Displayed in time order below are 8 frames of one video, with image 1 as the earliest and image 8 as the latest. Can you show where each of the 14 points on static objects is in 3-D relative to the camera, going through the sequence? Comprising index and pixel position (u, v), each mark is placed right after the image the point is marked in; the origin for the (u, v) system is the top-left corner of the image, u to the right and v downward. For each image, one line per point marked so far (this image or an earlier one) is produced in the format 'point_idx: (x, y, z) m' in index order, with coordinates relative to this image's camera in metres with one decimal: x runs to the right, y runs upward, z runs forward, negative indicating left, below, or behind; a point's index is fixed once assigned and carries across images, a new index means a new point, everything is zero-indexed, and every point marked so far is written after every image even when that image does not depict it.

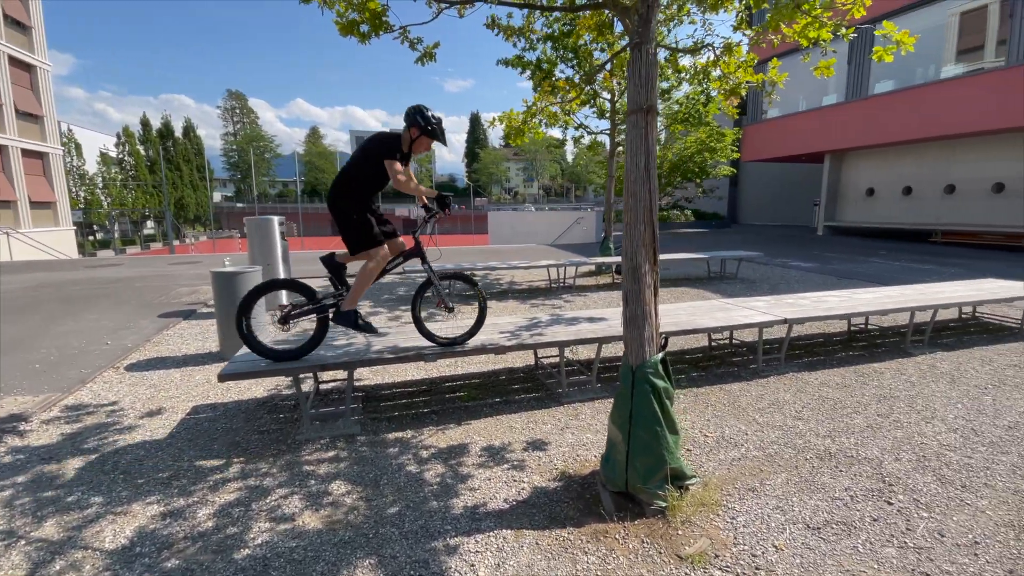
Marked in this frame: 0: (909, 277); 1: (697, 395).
0: (+7.6, +0.2, +9.1) m
1: (+1.4, -0.8, +3.5) m
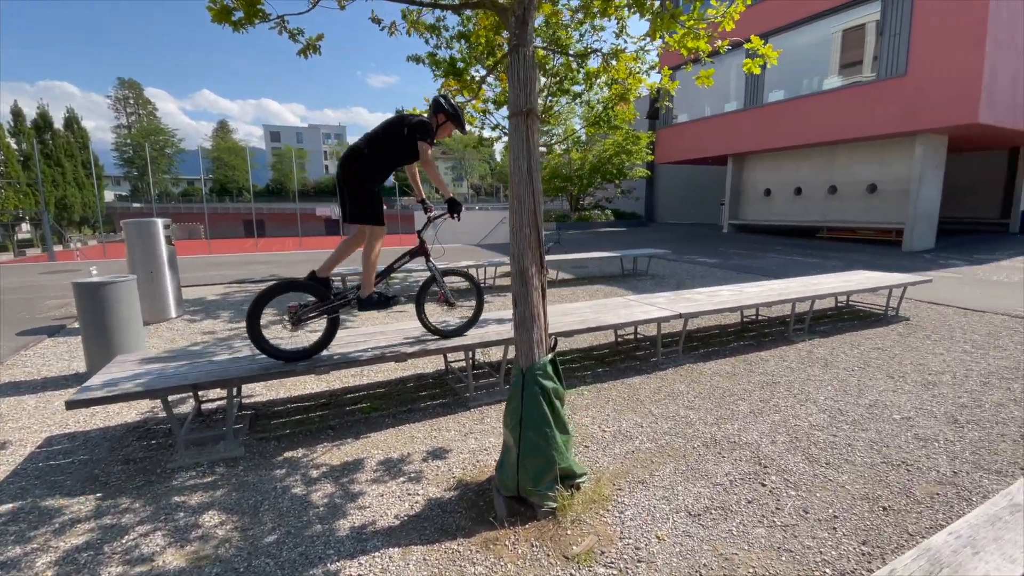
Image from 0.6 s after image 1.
0: (+6.0, +0.4, +10.1) m
1: (+0.7, -0.8, +3.6) m
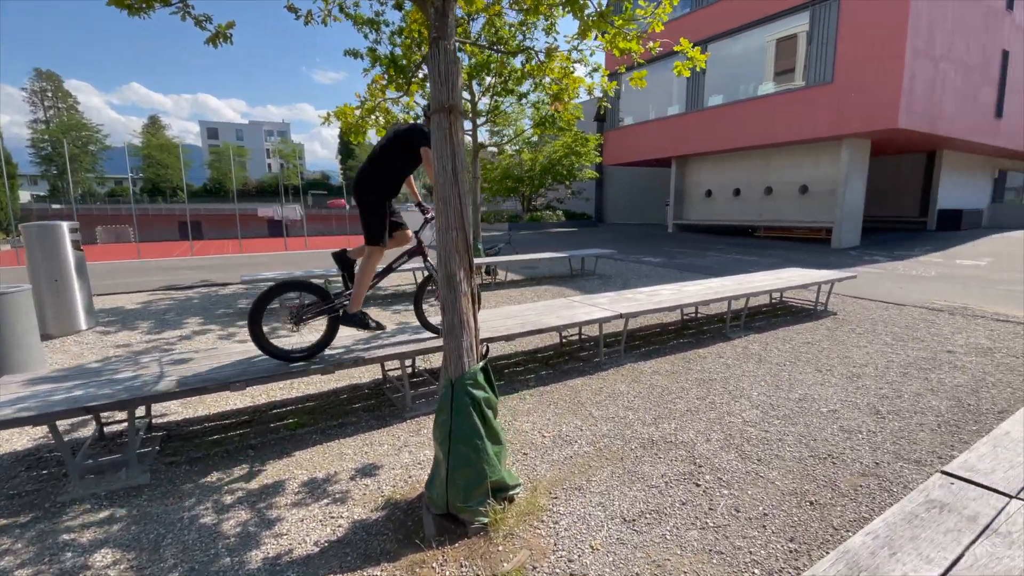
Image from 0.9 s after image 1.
0: (+4.9, +0.4, +10.5) m
1: (+0.2, -0.8, +3.6) m
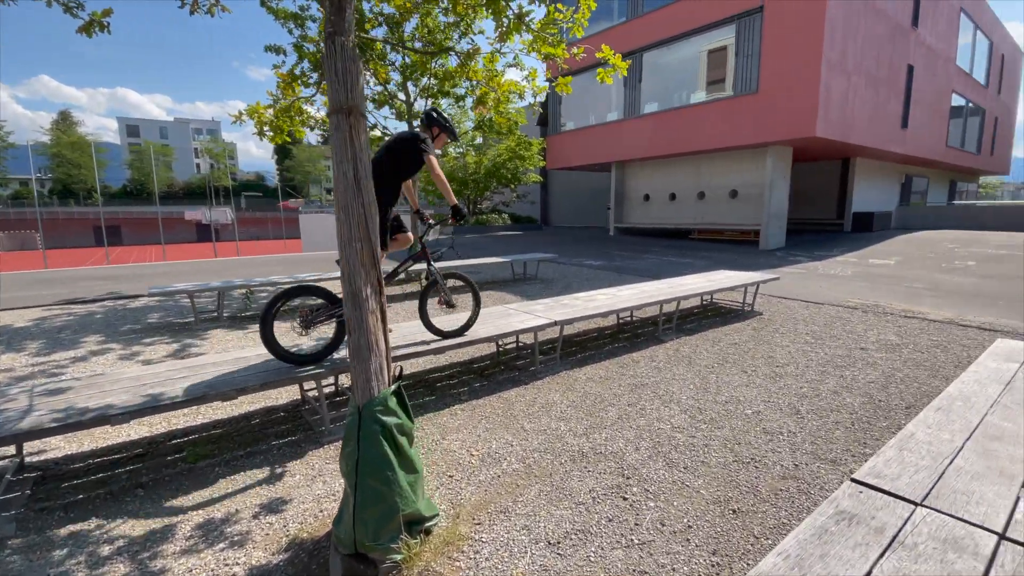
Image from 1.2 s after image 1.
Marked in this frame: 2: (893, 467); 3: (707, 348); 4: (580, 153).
0: (+3.6, +0.4, +10.8) m
1: (-0.3, -0.9, +3.5) m
2: (+1.5, -0.7, +1.9) m
3: (+1.9, -0.6, +4.8) m
4: (+2.7, +5.3, +19.0) m
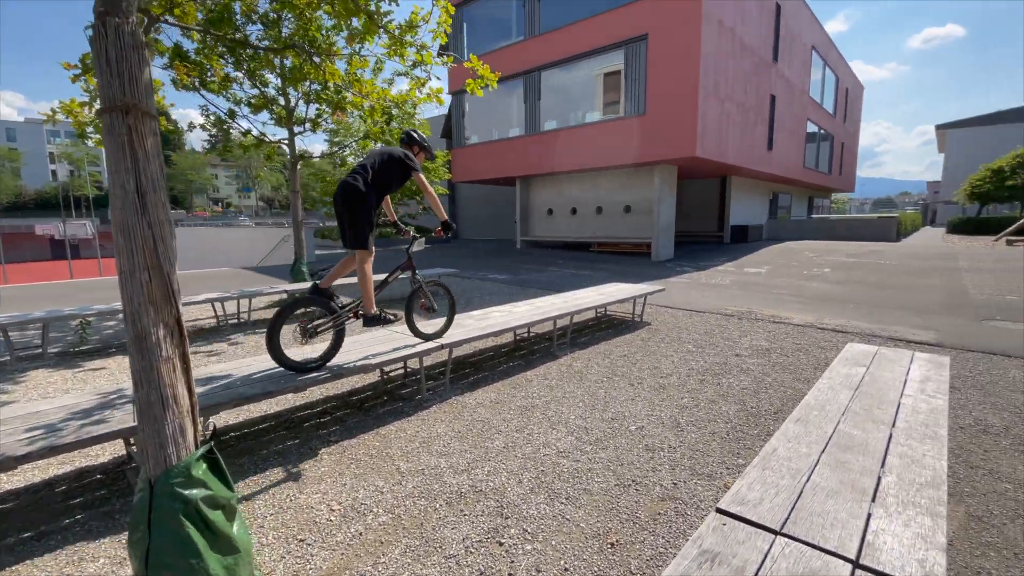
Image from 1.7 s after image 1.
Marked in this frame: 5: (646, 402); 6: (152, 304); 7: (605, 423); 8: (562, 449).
0: (+1.4, +0.1, +11.0) m
1: (-1.1, -1.0, +3.1) m
2: (+0.9, -0.8, +1.8) m
3: (+0.9, -0.7, +4.8) m
4: (-1.1, +4.8, +19.1) m
5: (+1.1, -0.9, +3.8) m
6: (-1.1, -0.1, +1.6) m
7: (+0.7, -1.0, +3.5) m
8: (+0.3, -1.0, +3.1) m
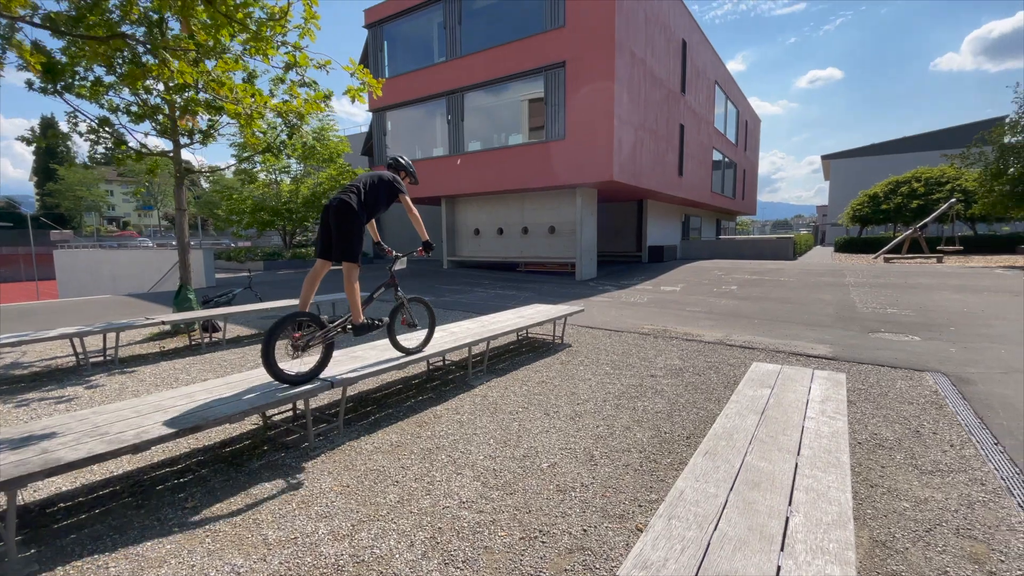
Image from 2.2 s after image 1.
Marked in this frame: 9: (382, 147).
0: (-0.3, -0.4, +10.8) m
1: (-1.6, -1.2, +2.6) m
2: (+0.5, -0.9, +1.6) m
3: (0.0, -1.0, +4.6) m
4: (-4.1, +3.9, +18.6) m
5: (+0.4, -1.1, +3.6) m
6: (-1.5, -0.2, +1.1) m
7: (0.0, -1.2, +3.2) m
8: (-0.3, -1.2, +2.7) m
9: (-5.1, +5.5, +18.6) m
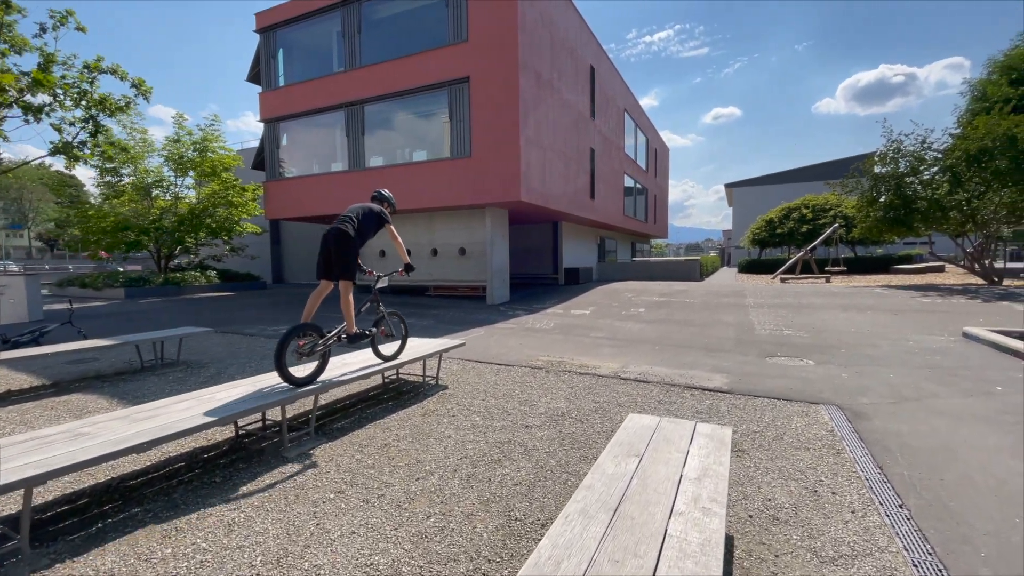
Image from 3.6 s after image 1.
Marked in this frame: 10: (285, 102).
0: (-2.5, -0.9, +9.7) m
1: (-2.6, -1.4, +1.3) m
2: (-0.3, -1.0, +0.7) m
3: (-1.2, -1.3, +3.5) m
4: (-7.4, +2.9, +17.0) m
5: (-0.7, -1.3, +2.6) m
6: (-2.3, -0.3, -0.1) m
7: (-1.0, -1.4, +2.1) m
8: (-1.2, -1.4, +1.7) m
9: (-8.4, +4.5, +16.9) m
10: (-7.8, +6.4, +16.6) m
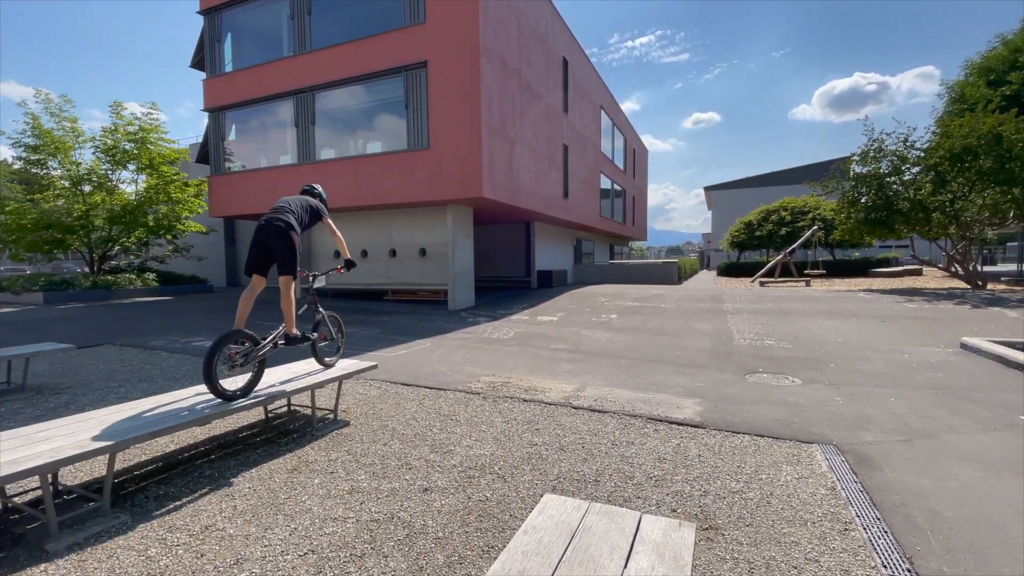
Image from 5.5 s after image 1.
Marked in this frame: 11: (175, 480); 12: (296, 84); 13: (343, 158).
0: (-3.3, -1.0, +8.5) m
1: (-3.1, -1.5, +0.1) m
2: (-0.9, -1.1, -0.4) m
3: (-1.9, -1.3, +2.4) m
4: (-8.5, +2.8, +15.7) m
5: (-1.4, -1.4, +1.5) m
6: (-2.8, -0.4, -1.3) m
7: (-1.6, -1.4, +1.0) m
8: (-1.8, -1.5, +0.5) m
9: (-9.5, +4.4, +15.6) m
10: (-8.9, +6.3, +15.2) m
11: (-2.1, -1.3, +3.2) m
12: (-6.4, +6.0, +14.2) m
13: (-4.7, +3.7, +13.7) m
